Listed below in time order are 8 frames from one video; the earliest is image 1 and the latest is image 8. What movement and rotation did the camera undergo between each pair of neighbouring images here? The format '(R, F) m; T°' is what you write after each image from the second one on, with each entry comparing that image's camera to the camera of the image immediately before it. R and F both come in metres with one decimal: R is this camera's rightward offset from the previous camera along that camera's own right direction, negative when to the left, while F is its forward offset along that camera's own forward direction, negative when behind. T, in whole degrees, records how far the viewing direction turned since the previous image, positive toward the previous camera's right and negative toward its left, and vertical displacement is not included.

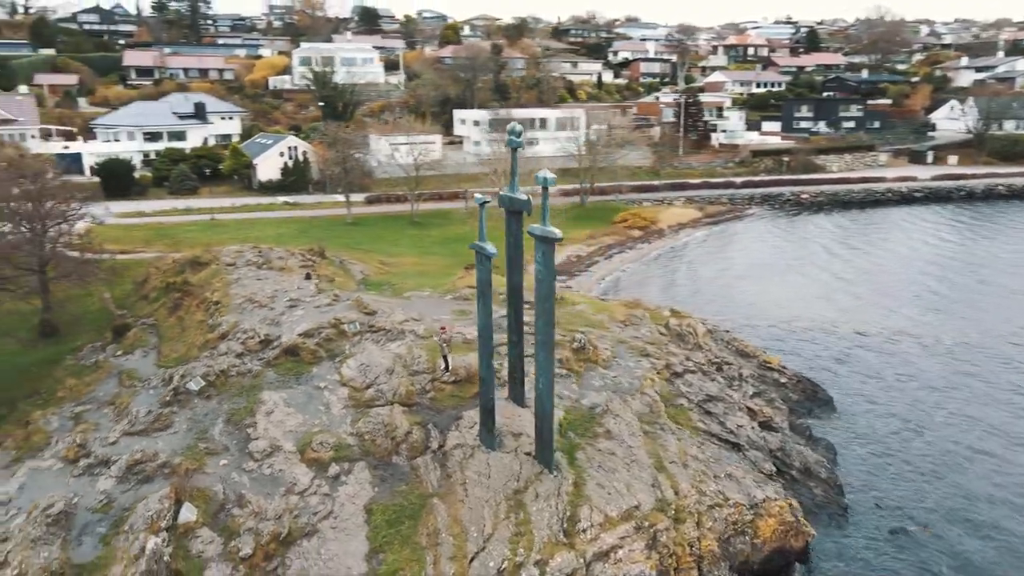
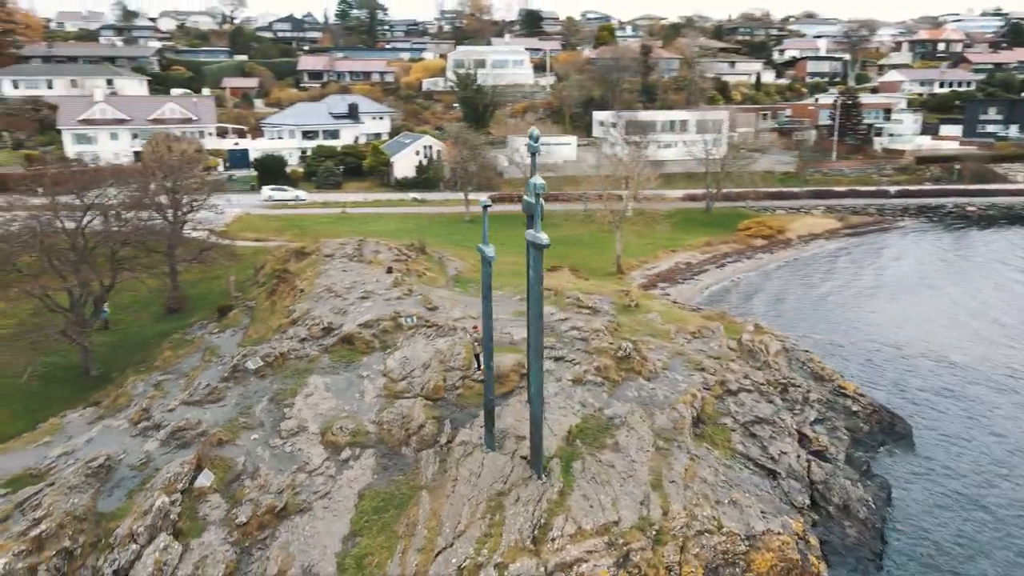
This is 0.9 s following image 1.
(+2.5, +0.2) m; -12°
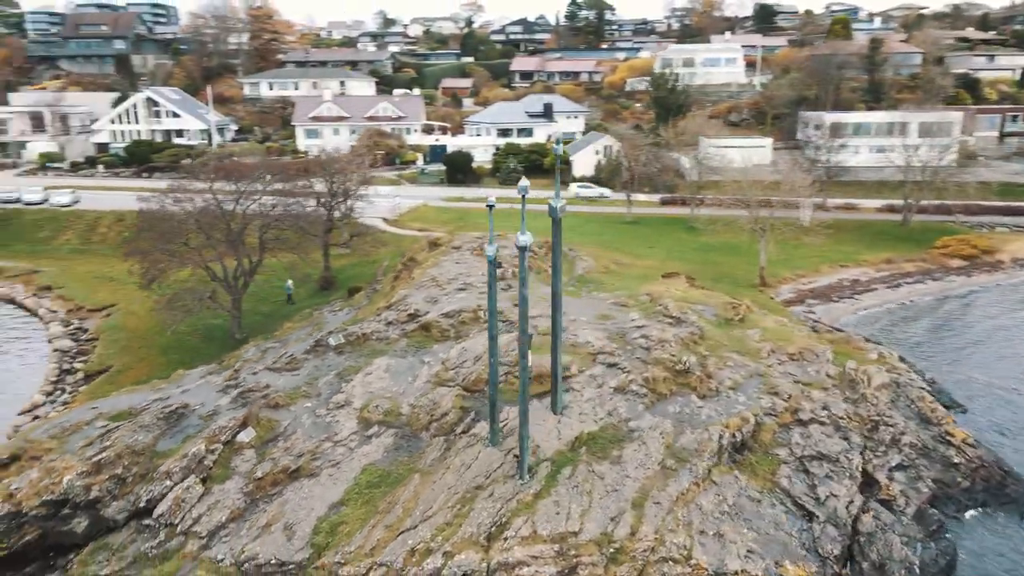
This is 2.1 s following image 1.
(+3.6, +0.4) m; -17°
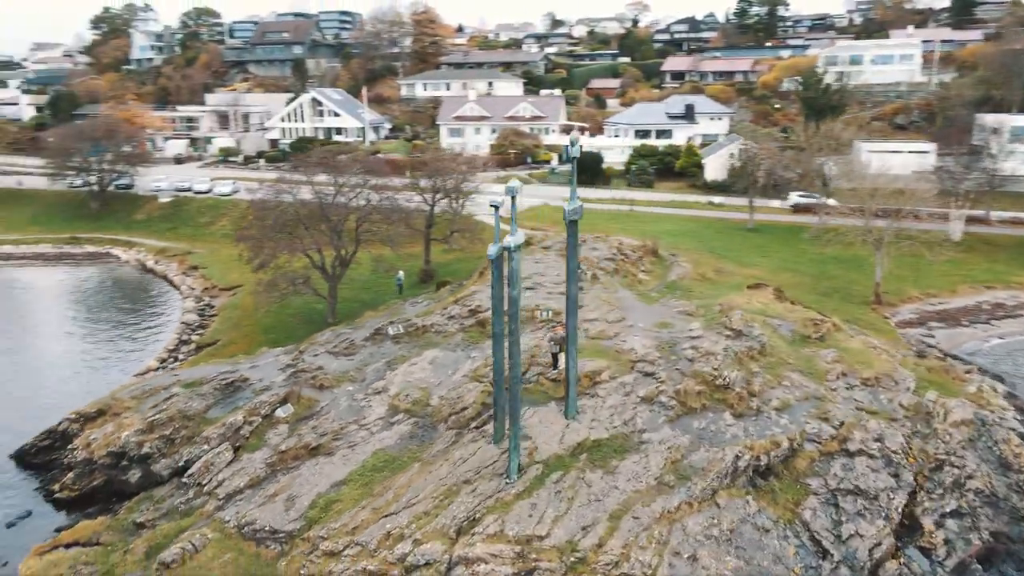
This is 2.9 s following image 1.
(+2.6, +0.2) m; -12°
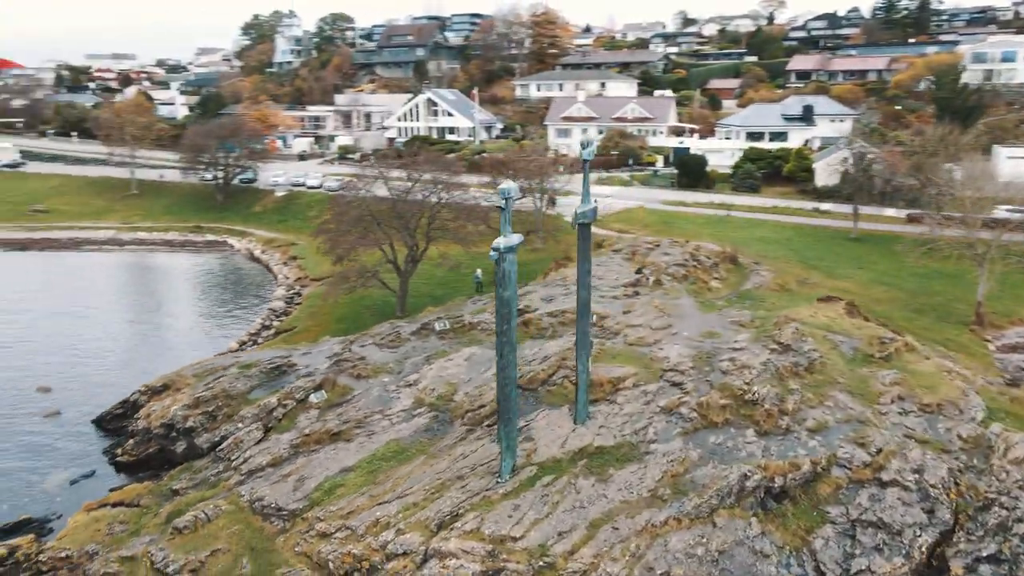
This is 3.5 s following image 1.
(+2.0, +0.1) m; -9°
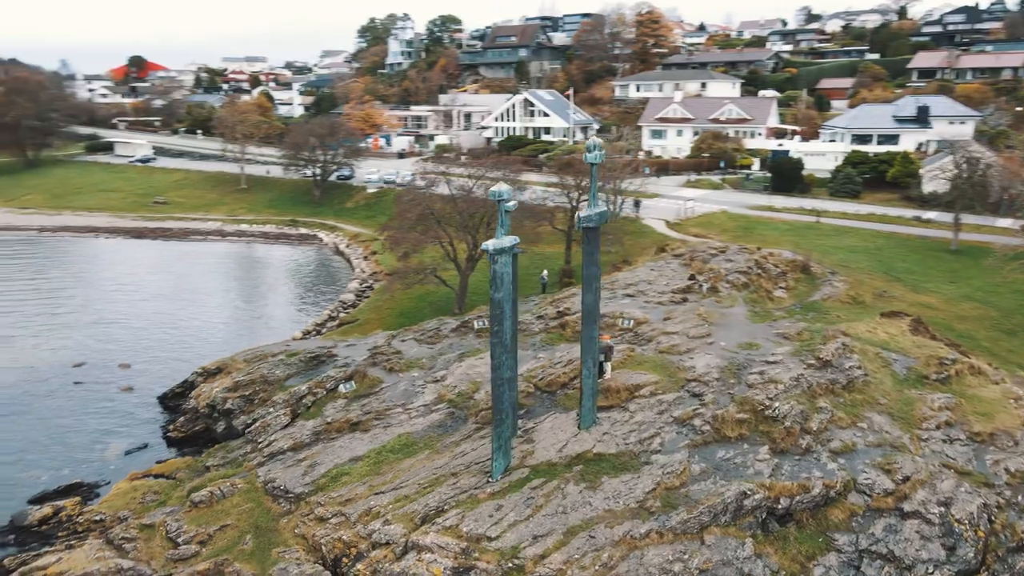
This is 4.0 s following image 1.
(+1.8, +0.1) m; -8°
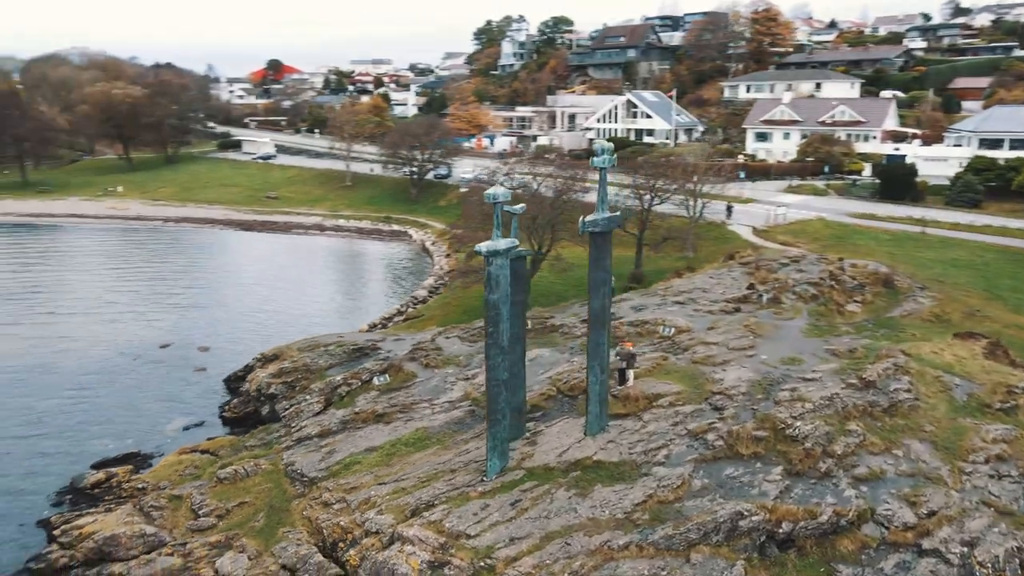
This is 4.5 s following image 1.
(+1.8, +0.1) m; -9°
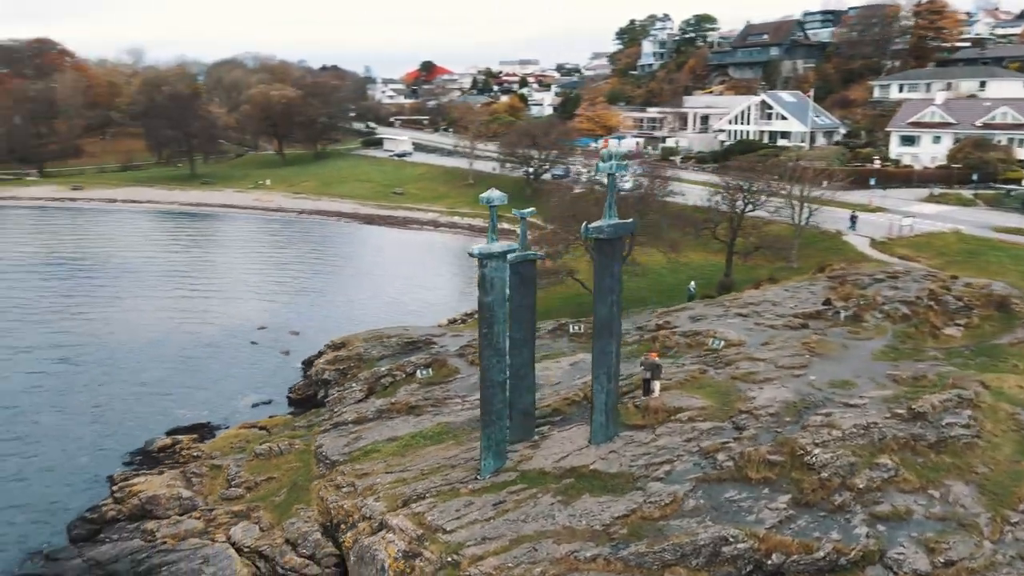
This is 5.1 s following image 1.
(+2.3, +0.1) m; -11°
